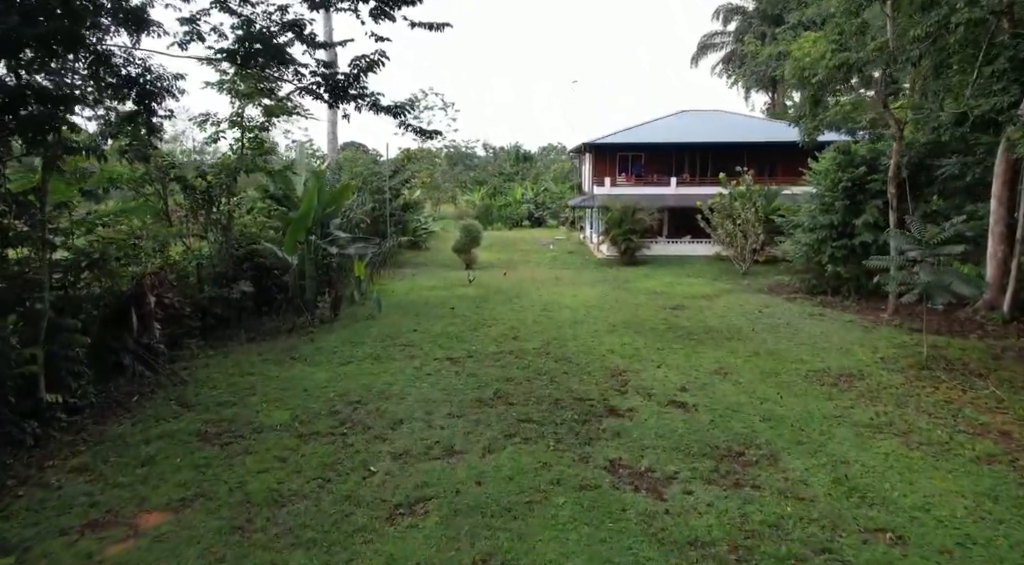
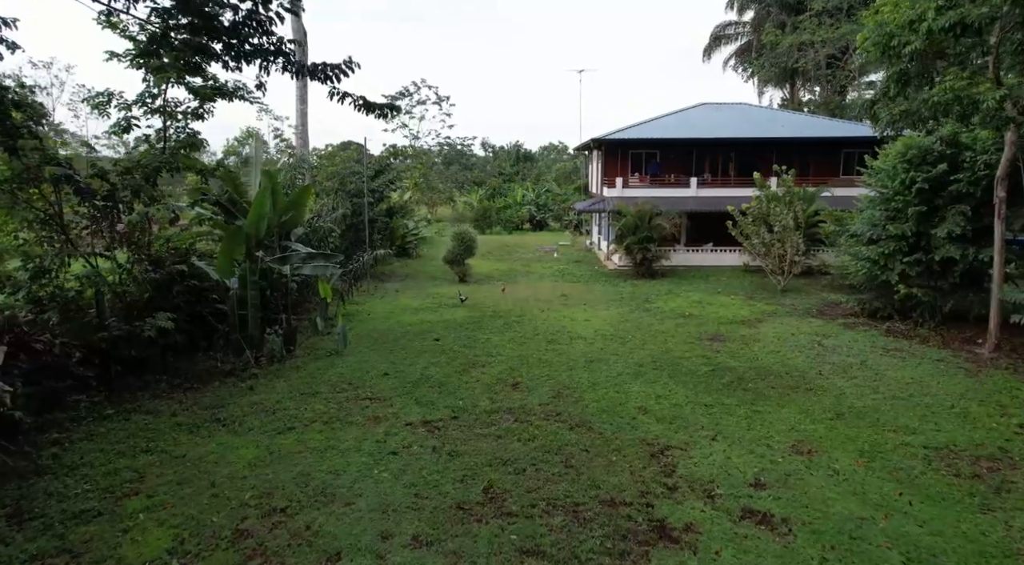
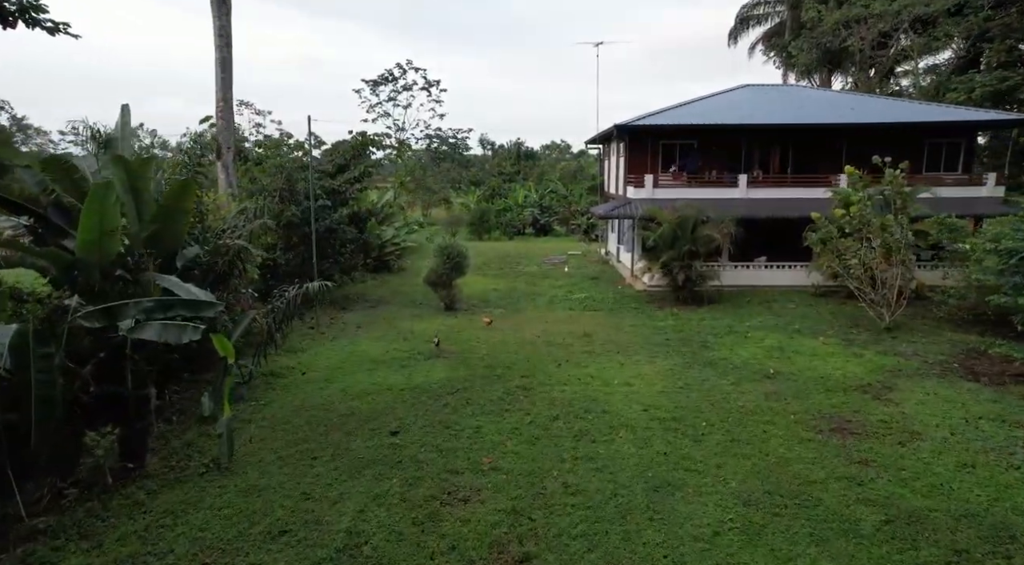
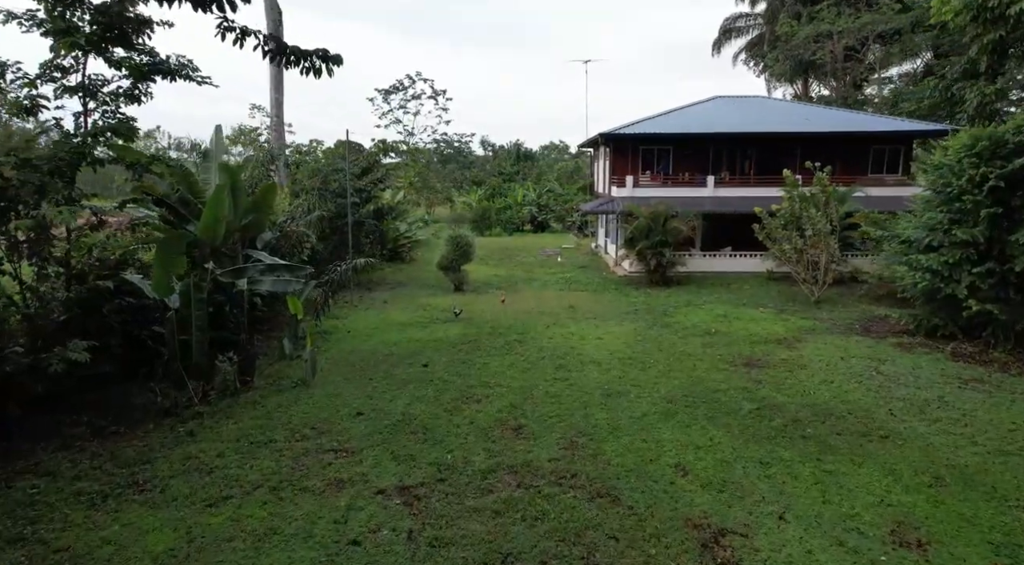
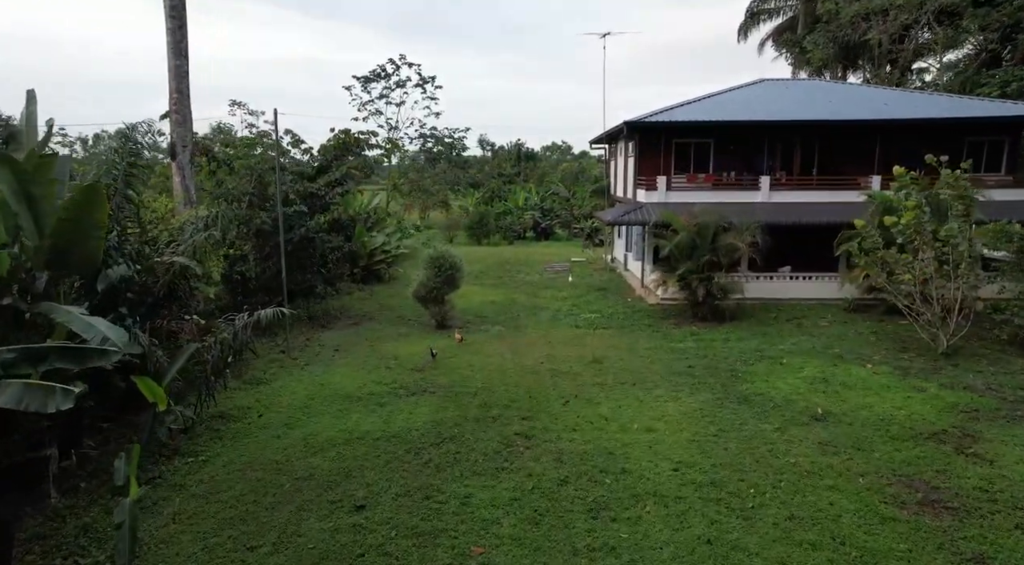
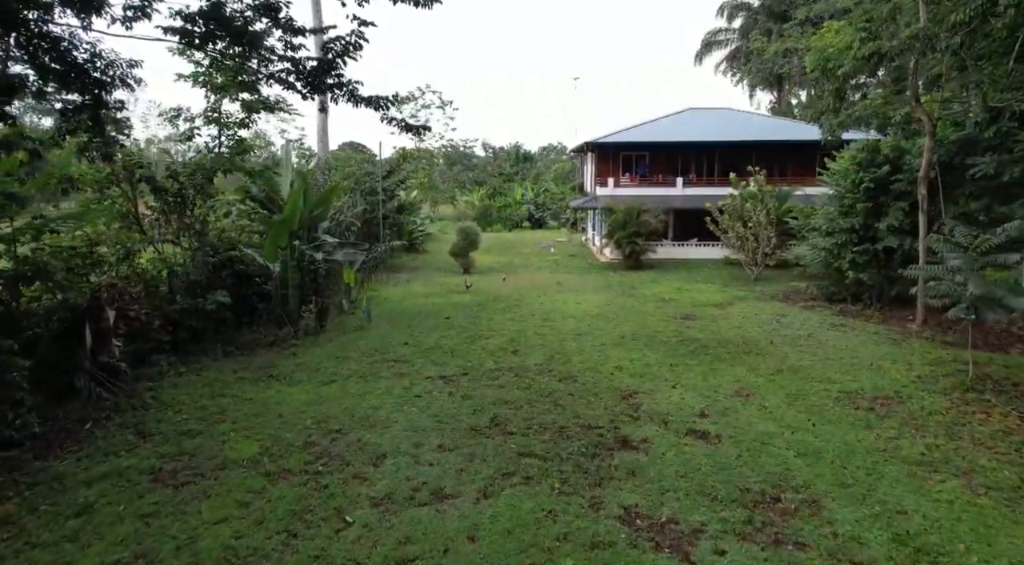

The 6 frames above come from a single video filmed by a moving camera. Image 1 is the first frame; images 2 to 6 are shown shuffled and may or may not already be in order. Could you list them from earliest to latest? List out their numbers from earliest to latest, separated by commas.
6, 2, 4, 3, 5
